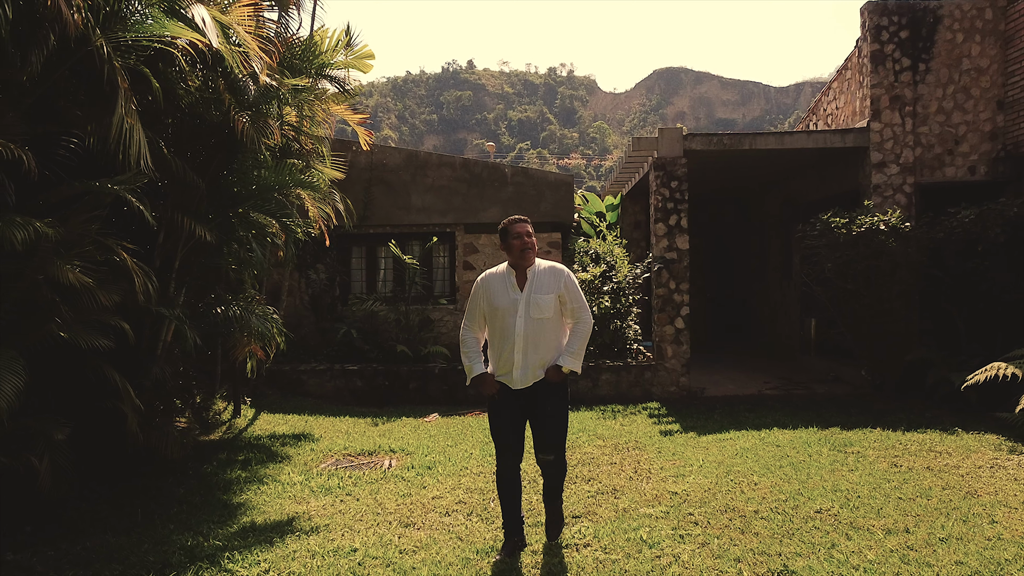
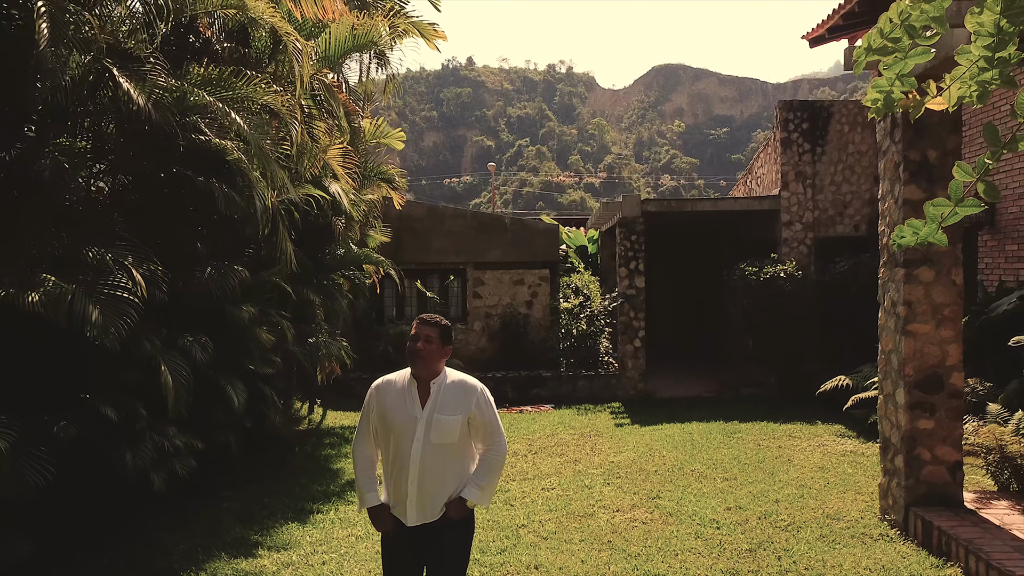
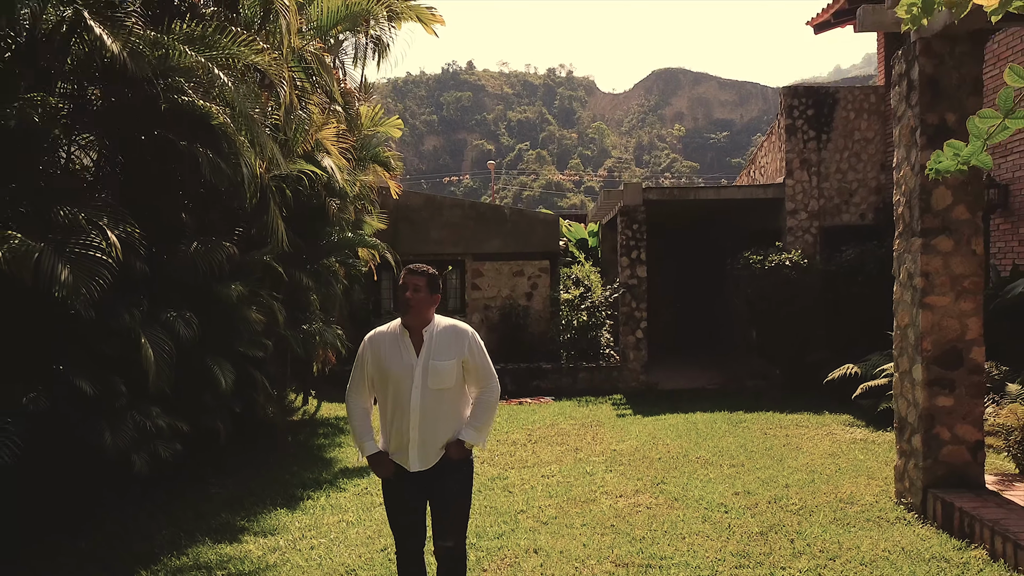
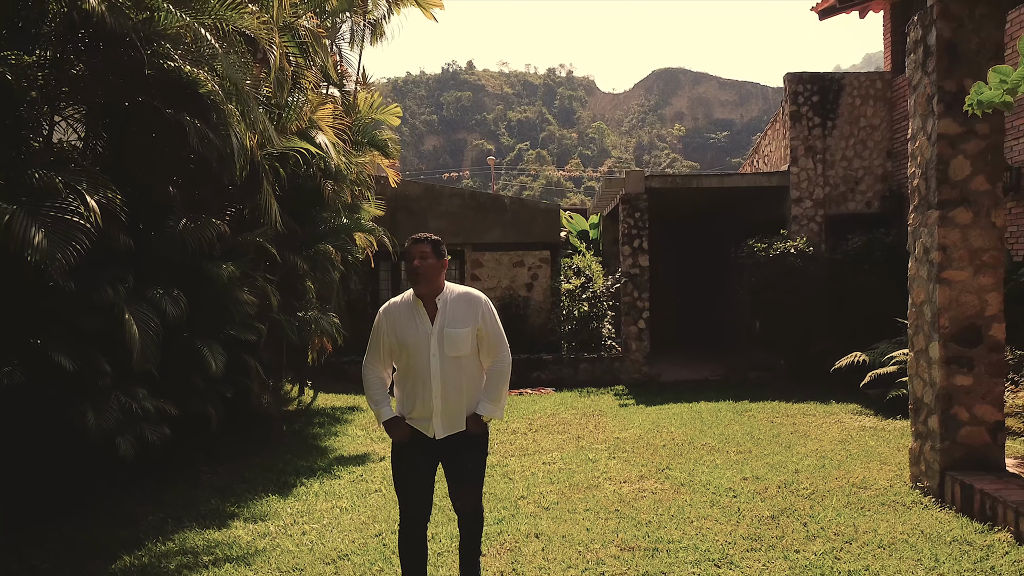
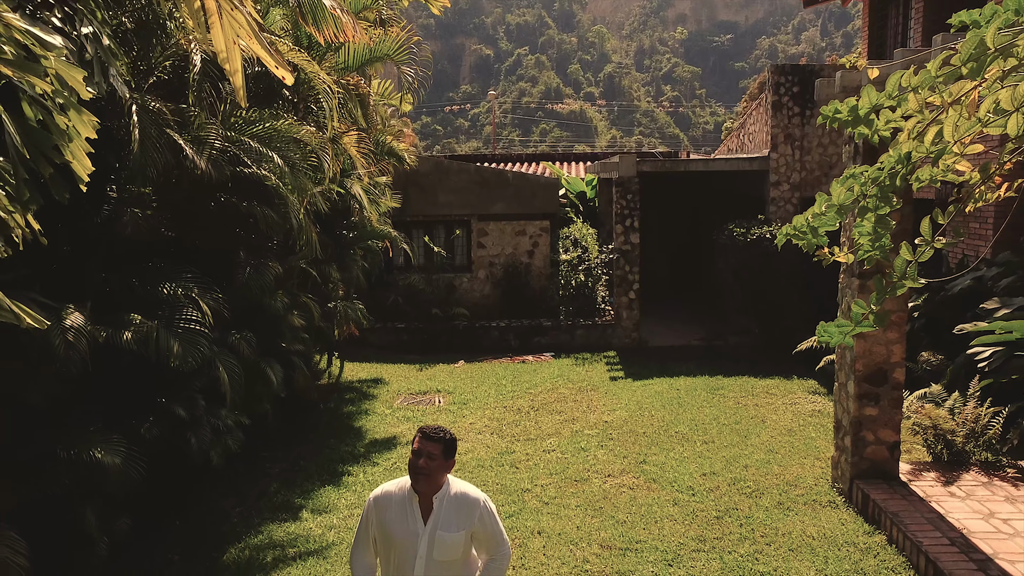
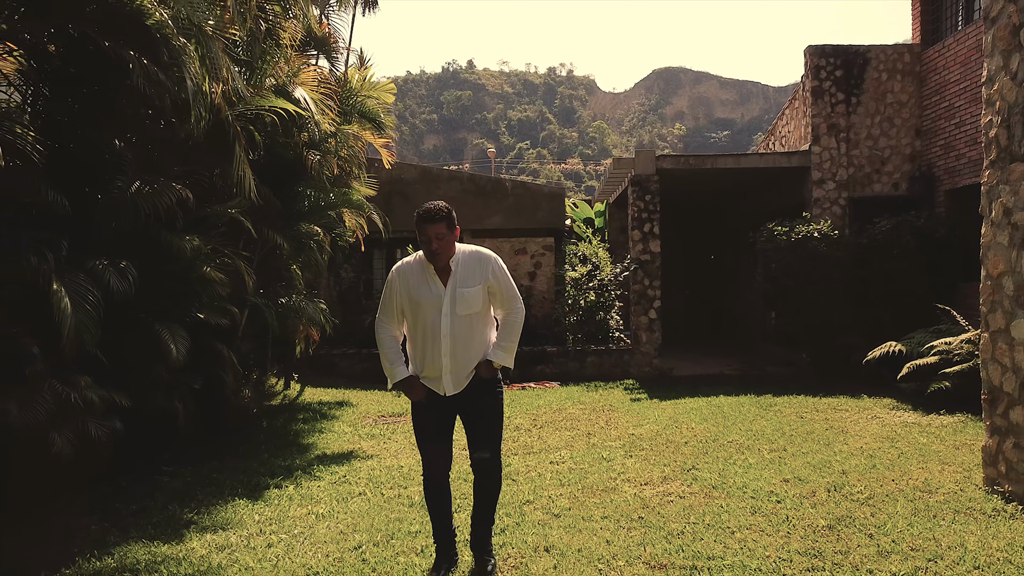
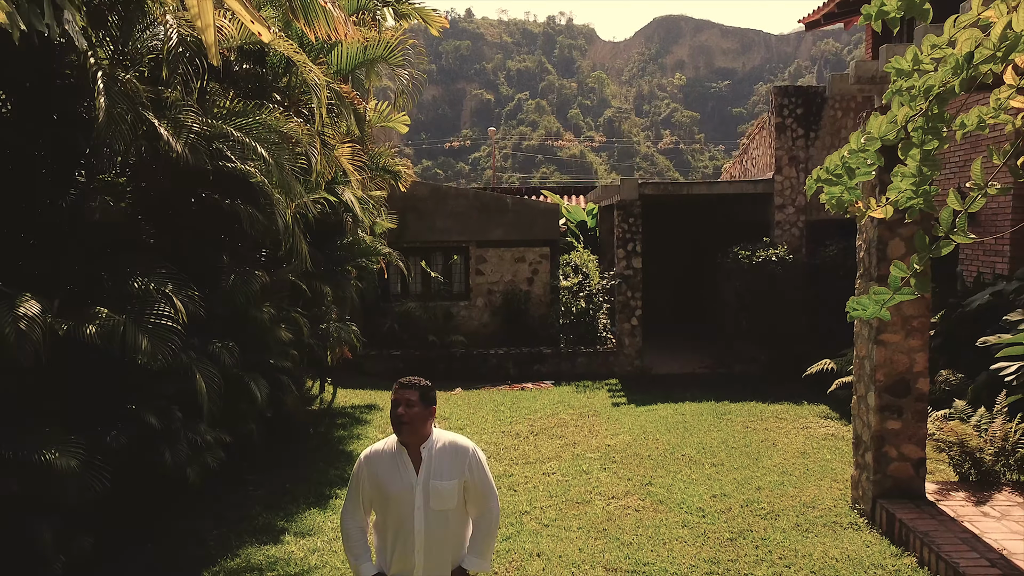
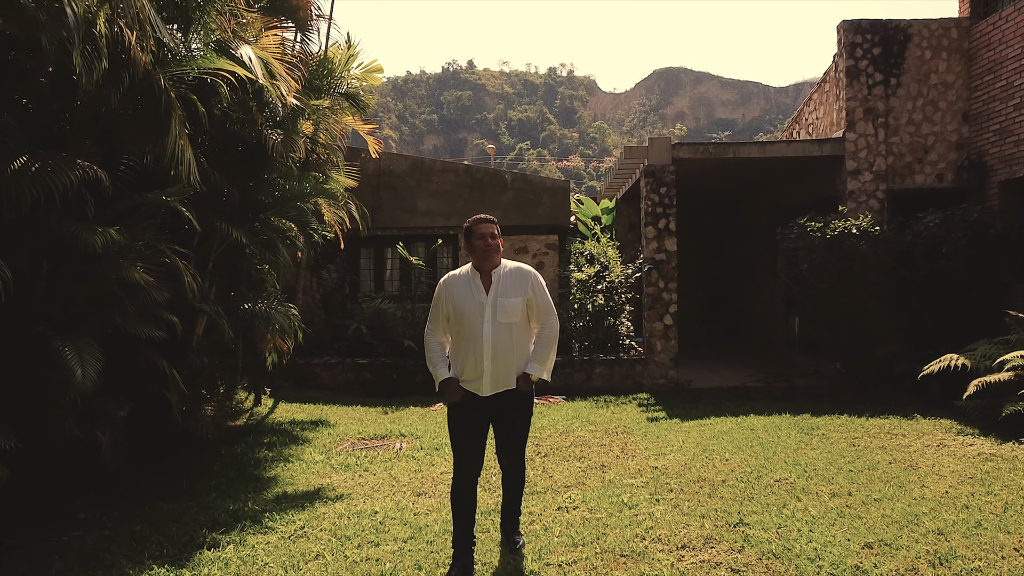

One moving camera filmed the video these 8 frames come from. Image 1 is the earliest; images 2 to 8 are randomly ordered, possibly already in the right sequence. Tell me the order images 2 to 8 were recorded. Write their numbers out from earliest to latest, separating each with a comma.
8, 6, 4, 3, 2, 7, 5
